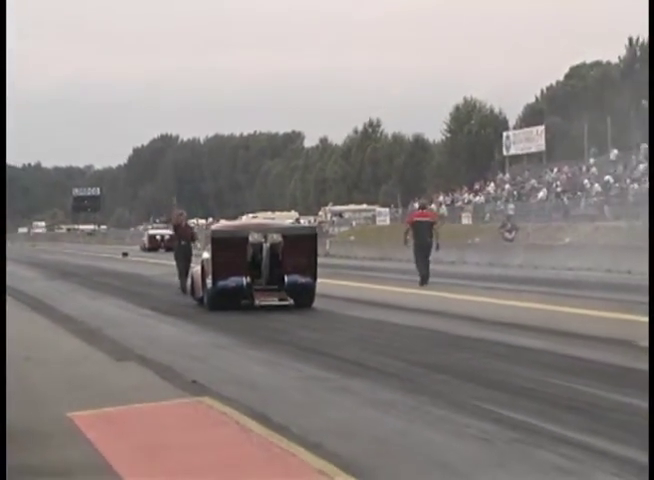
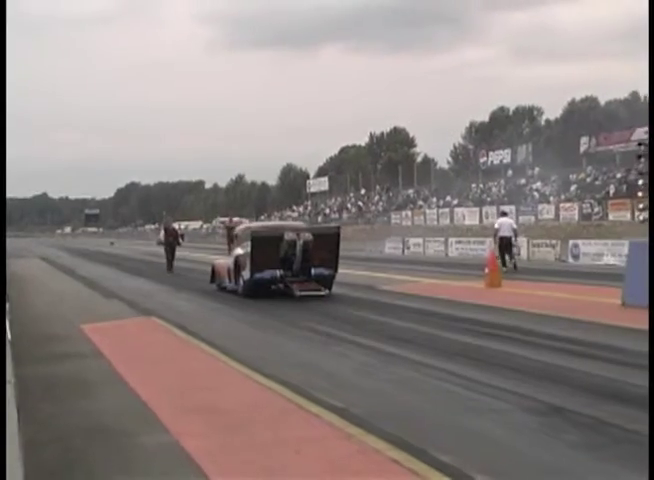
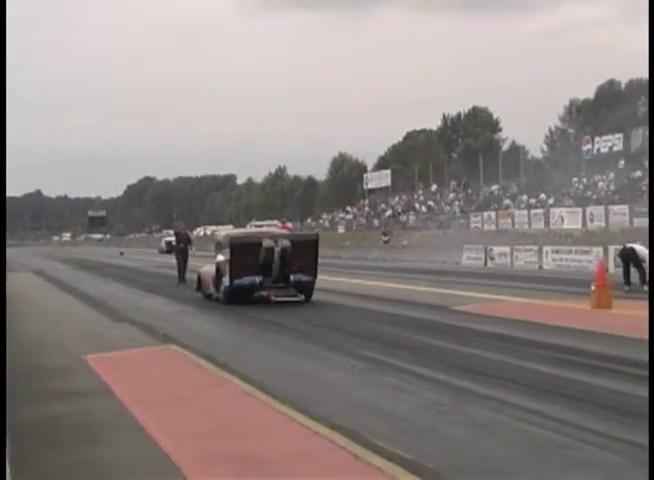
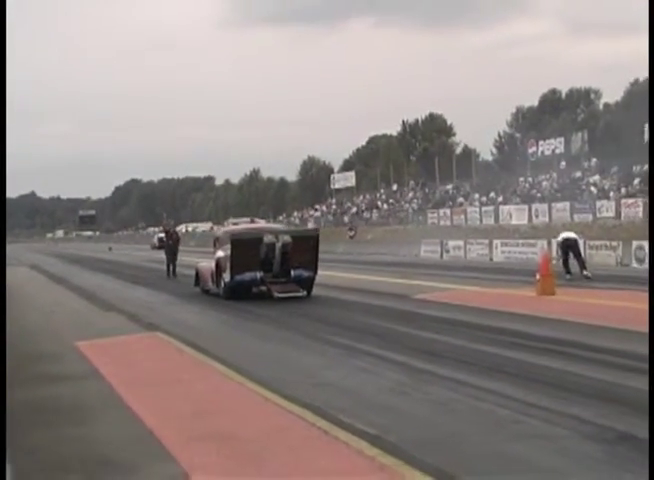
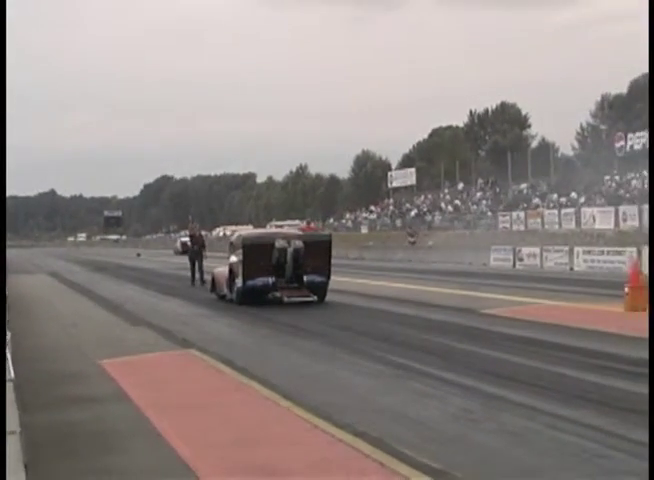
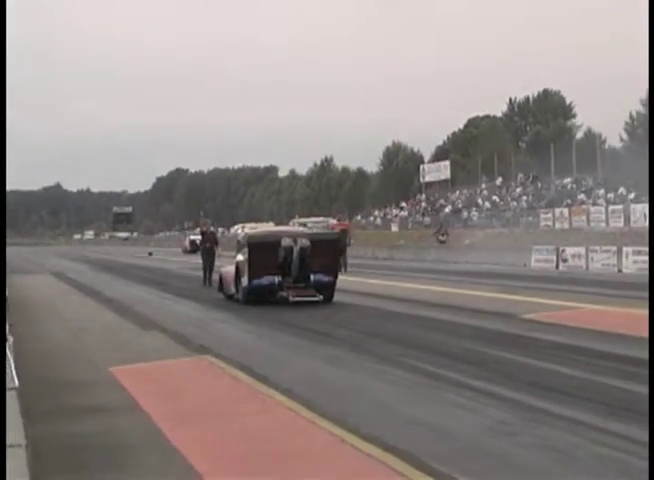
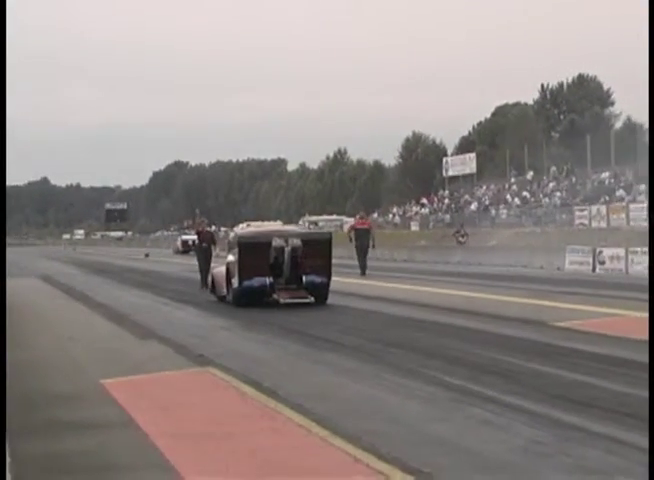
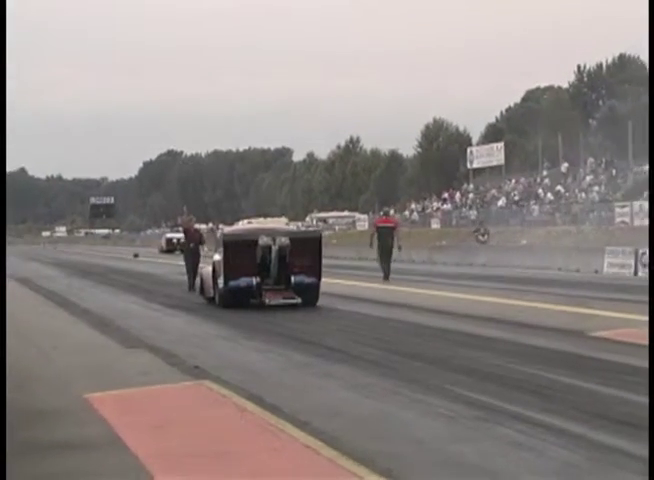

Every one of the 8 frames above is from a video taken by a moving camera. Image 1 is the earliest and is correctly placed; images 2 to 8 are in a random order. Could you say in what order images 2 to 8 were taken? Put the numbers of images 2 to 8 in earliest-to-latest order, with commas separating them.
8, 7, 6, 5, 3, 4, 2
